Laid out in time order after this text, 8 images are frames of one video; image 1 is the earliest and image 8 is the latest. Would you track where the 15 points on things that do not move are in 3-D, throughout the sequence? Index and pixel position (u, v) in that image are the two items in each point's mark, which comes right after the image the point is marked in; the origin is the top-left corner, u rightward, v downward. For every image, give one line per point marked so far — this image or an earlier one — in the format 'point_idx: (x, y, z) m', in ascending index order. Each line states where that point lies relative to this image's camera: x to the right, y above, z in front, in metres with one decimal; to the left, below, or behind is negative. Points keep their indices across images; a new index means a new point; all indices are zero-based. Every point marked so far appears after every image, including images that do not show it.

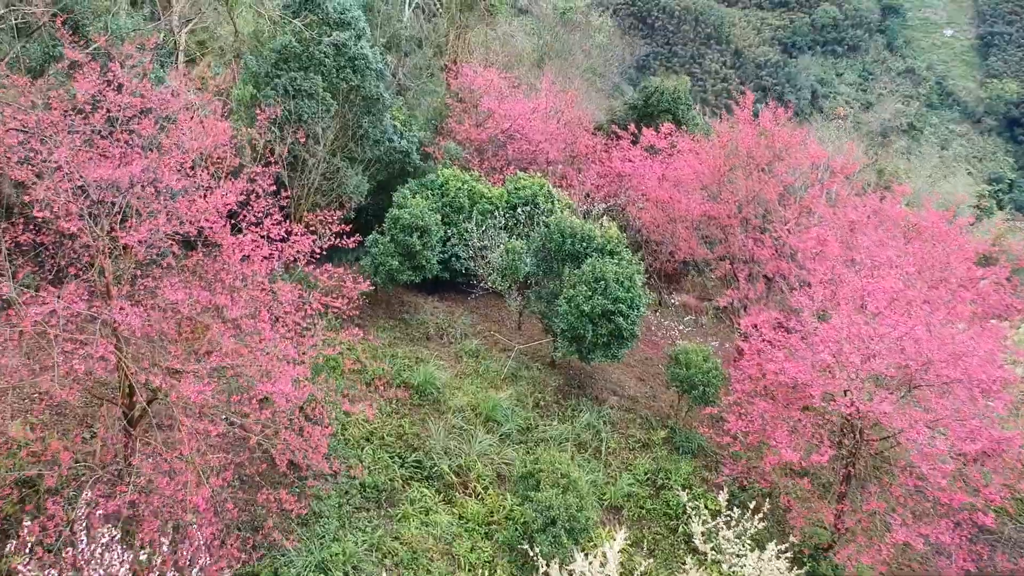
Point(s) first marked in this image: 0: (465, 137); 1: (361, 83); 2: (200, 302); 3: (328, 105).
0: (-0.7, +2.2, +14.1) m
1: (-1.9, +2.6, +12.0) m
2: (-2.2, -0.1, +6.7) m
3: (-2.2, +2.2, +11.6) m
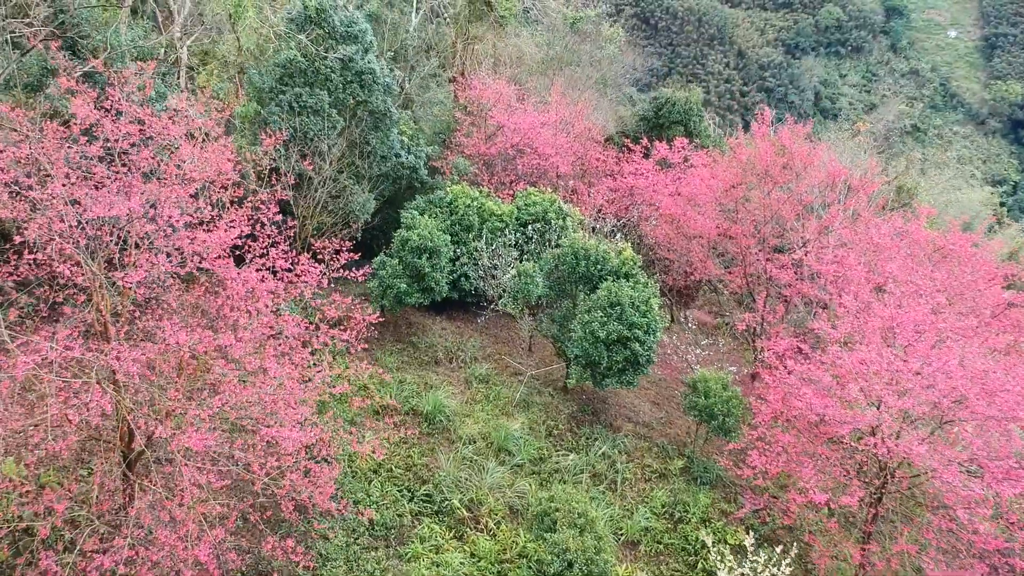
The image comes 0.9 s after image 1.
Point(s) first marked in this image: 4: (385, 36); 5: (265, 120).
0: (-0.5, +2.0, +13.8) m
1: (-1.7, +2.3, +11.7) m
2: (-2.1, -0.4, +6.4) m
3: (-2.1, +2.0, +11.2) m
4: (-1.8, +3.7, +14.0) m
5: (-2.8, +1.9, +11.0) m
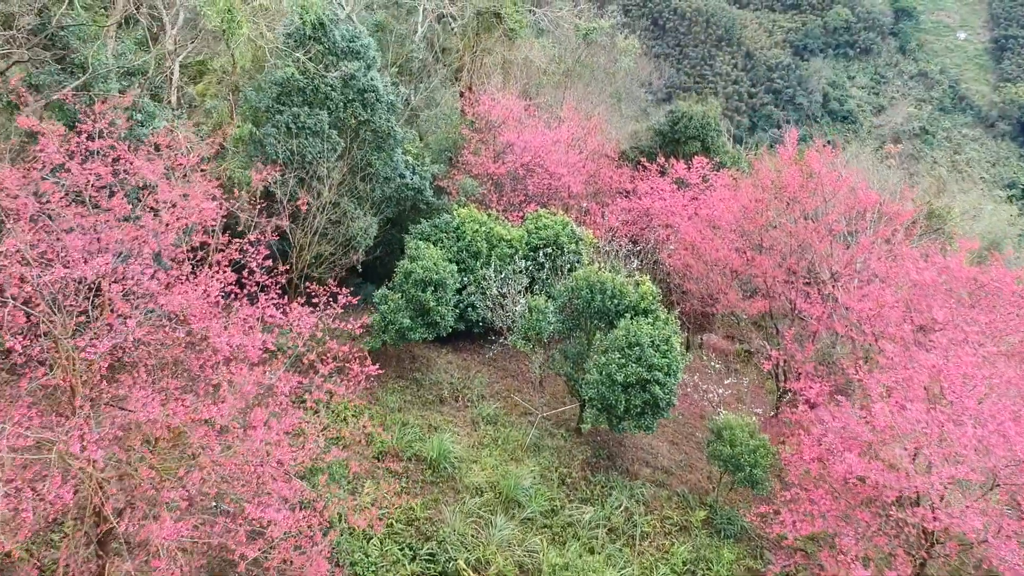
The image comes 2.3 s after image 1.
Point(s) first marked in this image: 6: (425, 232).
0: (-0.4, +1.6, +13.1) m
1: (-1.6, +2.0, +11.0) m
2: (-2.0, -0.7, +5.7) m
3: (-2.0, +1.6, +10.6) m
4: (-1.7, +3.3, +13.3) m
5: (-2.7, +1.6, +10.3) m
6: (-1.1, +0.7, +11.8) m
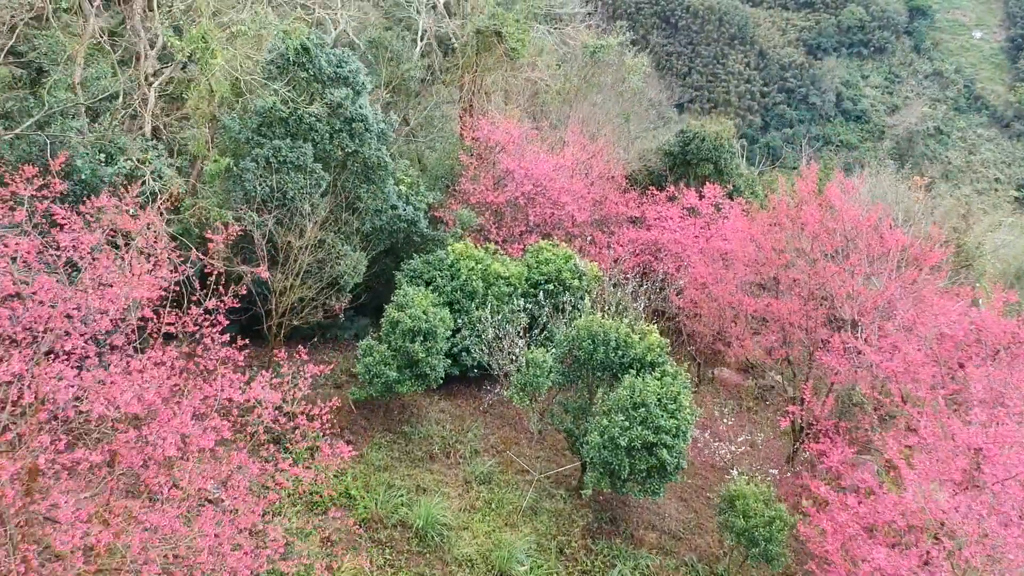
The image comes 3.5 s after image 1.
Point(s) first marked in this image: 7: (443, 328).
0: (-0.4, +1.1, +12.3) m
1: (-1.6, +1.5, +10.3) m
2: (-2.1, -1.2, +5.0) m
3: (-2.0, +1.1, +9.8) m
4: (-1.7, +2.9, +12.6) m
5: (-2.7, +1.1, +9.6) m
6: (-1.1, +0.2, +11.1) m
7: (-0.7, -0.4, +9.4) m
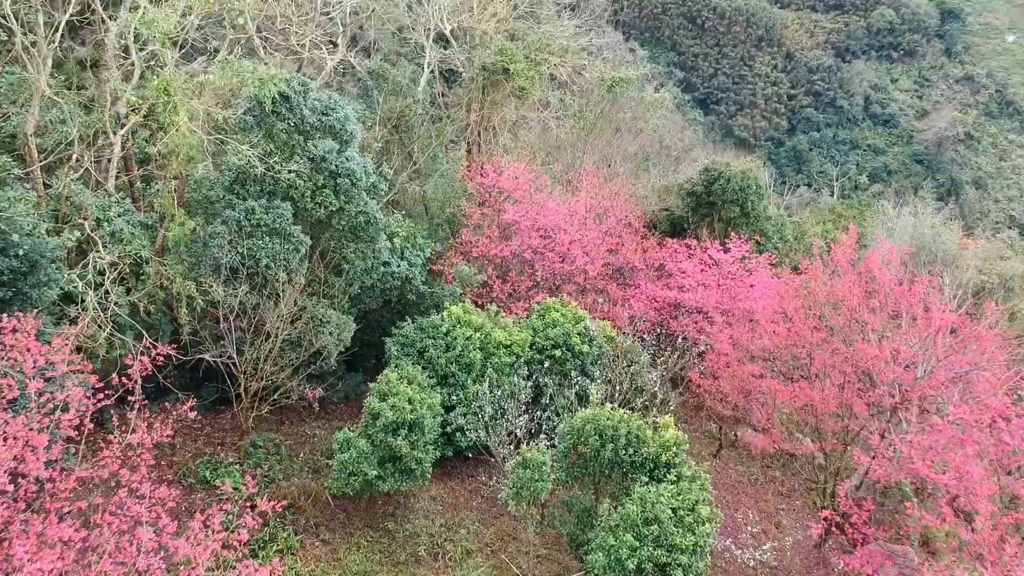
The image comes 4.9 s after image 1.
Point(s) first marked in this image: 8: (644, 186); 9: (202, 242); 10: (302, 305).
0: (-0.3, +0.4, +11.3) m
1: (-1.6, +0.8, +9.3) m
2: (-2.2, -1.9, +3.9) m
3: (-2.0, +0.4, +8.8) m
4: (-1.6, +2.2, +11.5) m
5: (-2.7, +0.4, +8.6) m
6: (-1.1, -0.5, +10.0) m
7: (-0.7, -1.1, +8.3) m
8: (+2.0, +1.6, +14.7) m
9: (-2.8, +0.4, +8.6) m
10: (-2.0, -0.2, +9.2) m
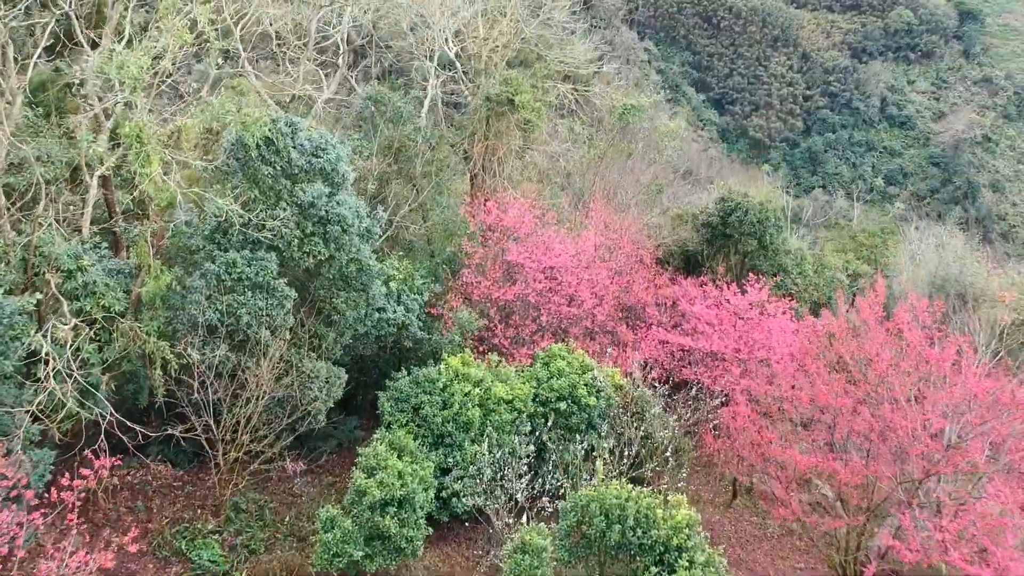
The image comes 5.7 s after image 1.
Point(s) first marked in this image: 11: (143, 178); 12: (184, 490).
0: (-0.3, -0.1, +10.6) m
1: (-1.6, +0.3, +8.6) m
2: (-2.3, -2.4, +3.3) m
3: (-2.0, -0.1, +8.2) m
4: (-1.5, +1.7, +10.9) m
5: (-2.7, -0.1, +8.0) m
6: (-1.1, -1.0, +9.4) m
7: (-0.7, -1.6, +7.7) m
8: (+2.1, +1.0, +14.0) m
9: (-2.8, -0.1, +8.0) m
10: (-2.0, -0.7, +8.6) m
11: (-3.0, +0.9, +7.7) m
12: (-3.1, -1.9, +8.9) m
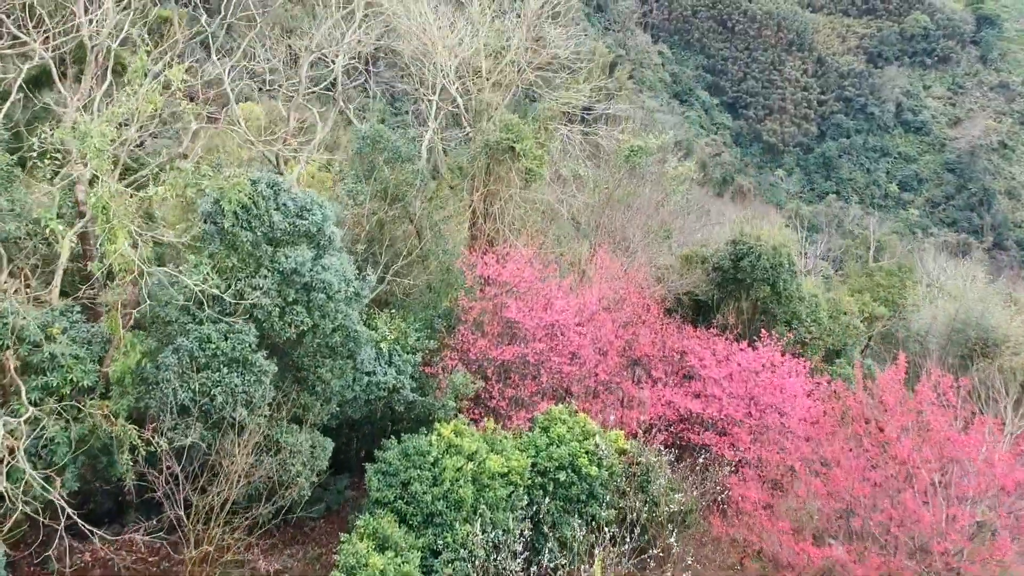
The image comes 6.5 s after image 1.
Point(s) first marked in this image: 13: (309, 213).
0: (-0.3, -0.7, +10.1) m
1: (-1.6, -0.3, +8.1) m
2: (-2.4, -3.0, +2.8) m
3: (-2.0, -0.7, +7.7) m
4: (-1.5, +1.1, +10.4) m
5: (-2.7, -0.7, +7.5) m
6: (-1.1, -1.6, +8.9) m
7: (-0.8, -2.2, +7.2) m
8: (+2.2, +0.4, +13.4) m
9: (-2.8, -0.7, +7.5) m
10: (-2.0, -1.3, +8.1) m
11: (-3.0, +0.3, +7.2) m
12: (-3.1, -2.5, +8.4) m
13: (-1.7, +0.6, +8.2) m
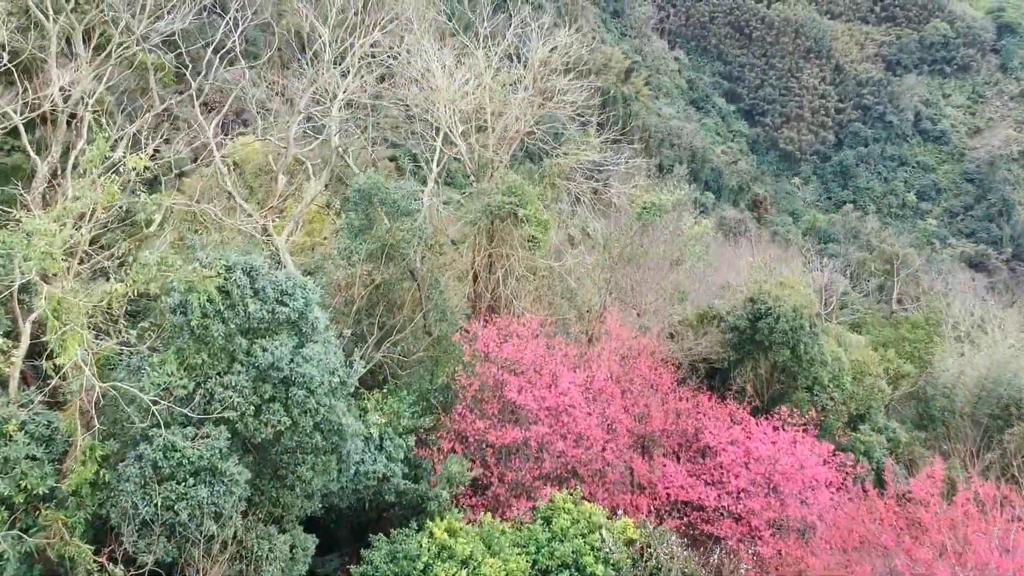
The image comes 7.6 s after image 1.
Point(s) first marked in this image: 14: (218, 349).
0: (-0.3, -1.5, +9.4) m
1: (-1.7, -1.1, +7.4) m
2: (-2.5, -3.7, +2.1) m
3: (-2.0, -1.4, +7.0) m
4: (-1.5, +0.3, +9.7) m
5: (-2.8, -1.4, +6.8) m
6: (-1.1, -2.4, +8.2) m
7: (-0.8, -3.0, +6.4) m
8: (+2.2, -0.4, +12.7) m
9: (-2.8, -1.4, +6.8) m
10: (-2.1, -2.0, +7.4) m
11: (-3.0, -0.4, +6.5) m
12: (-3.2, -3.2, +7.8) m
13: (-1.7, -0.1, +7.5) m
14: (-2.2, -0.5, +7.1) m
